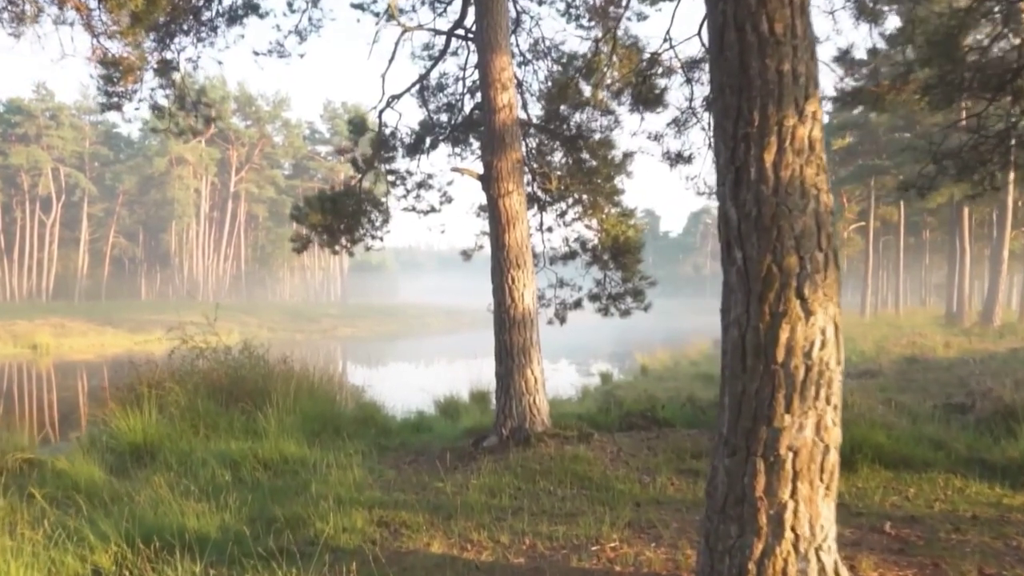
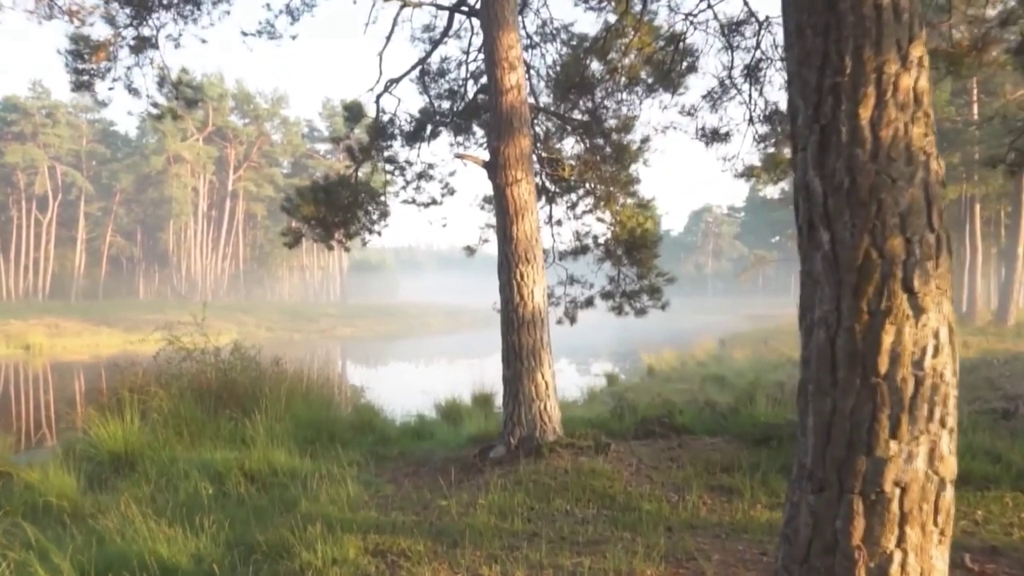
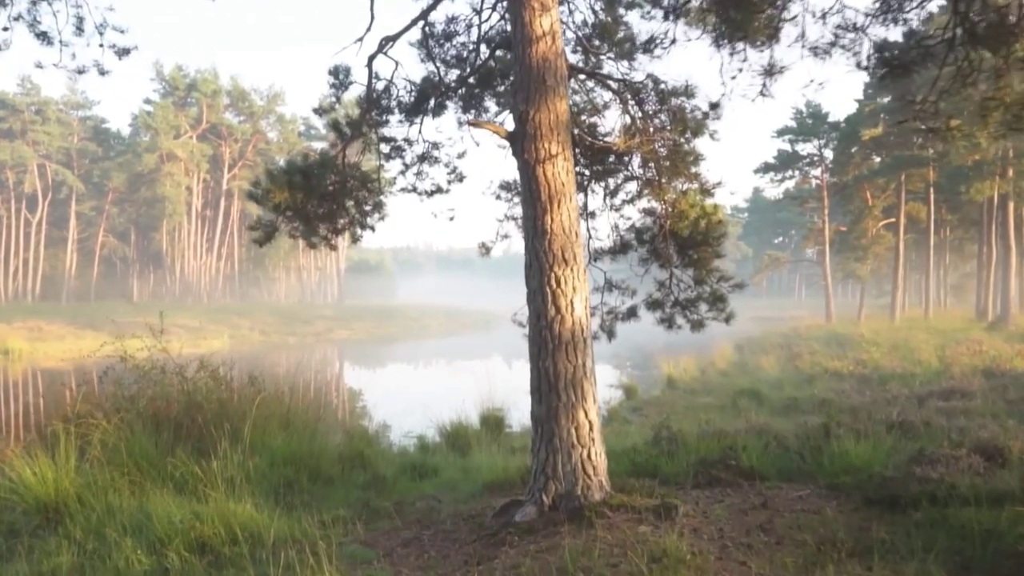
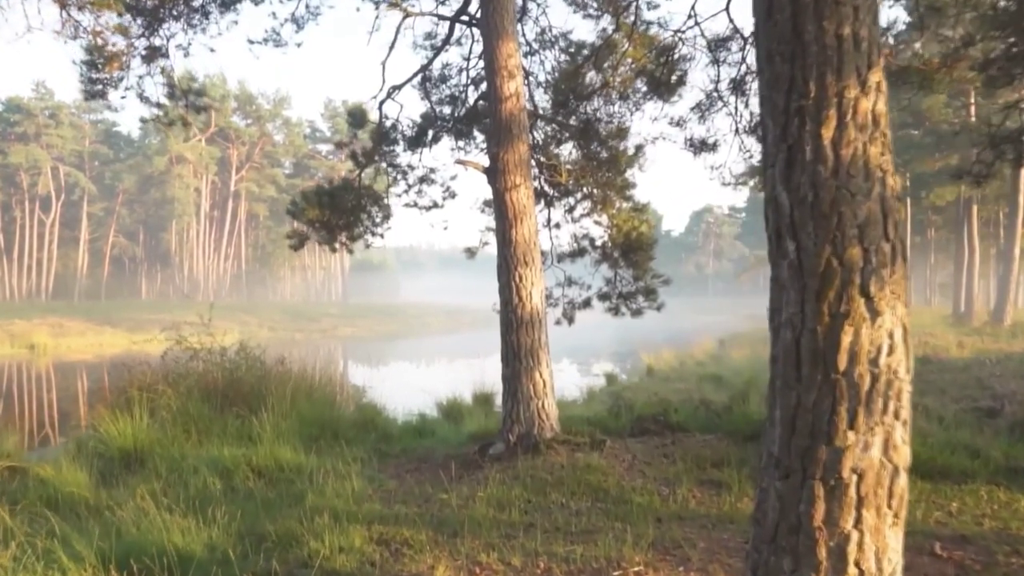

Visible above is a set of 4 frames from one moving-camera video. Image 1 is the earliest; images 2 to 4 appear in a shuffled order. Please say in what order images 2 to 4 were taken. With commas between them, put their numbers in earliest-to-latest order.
4, 2, 3
